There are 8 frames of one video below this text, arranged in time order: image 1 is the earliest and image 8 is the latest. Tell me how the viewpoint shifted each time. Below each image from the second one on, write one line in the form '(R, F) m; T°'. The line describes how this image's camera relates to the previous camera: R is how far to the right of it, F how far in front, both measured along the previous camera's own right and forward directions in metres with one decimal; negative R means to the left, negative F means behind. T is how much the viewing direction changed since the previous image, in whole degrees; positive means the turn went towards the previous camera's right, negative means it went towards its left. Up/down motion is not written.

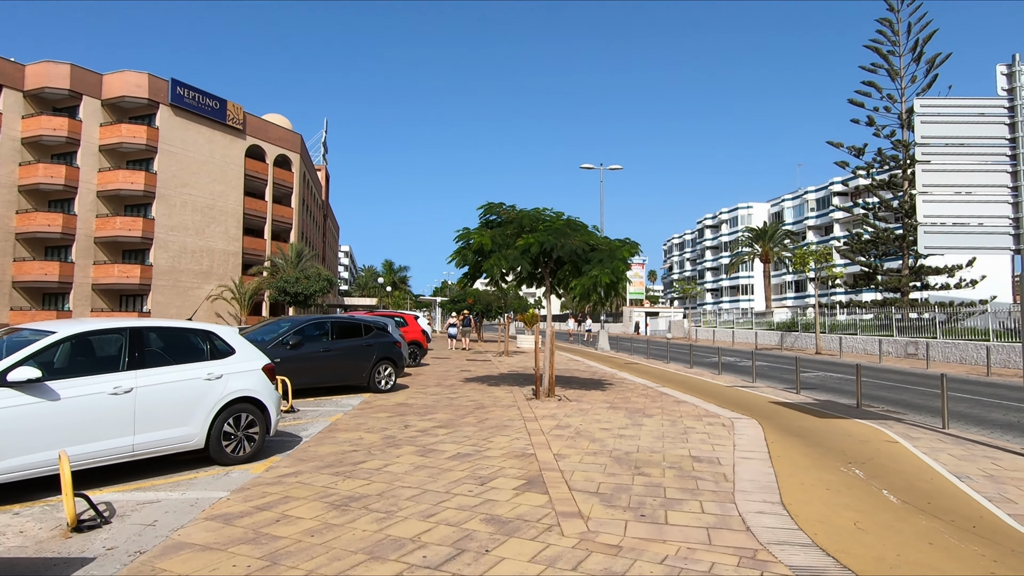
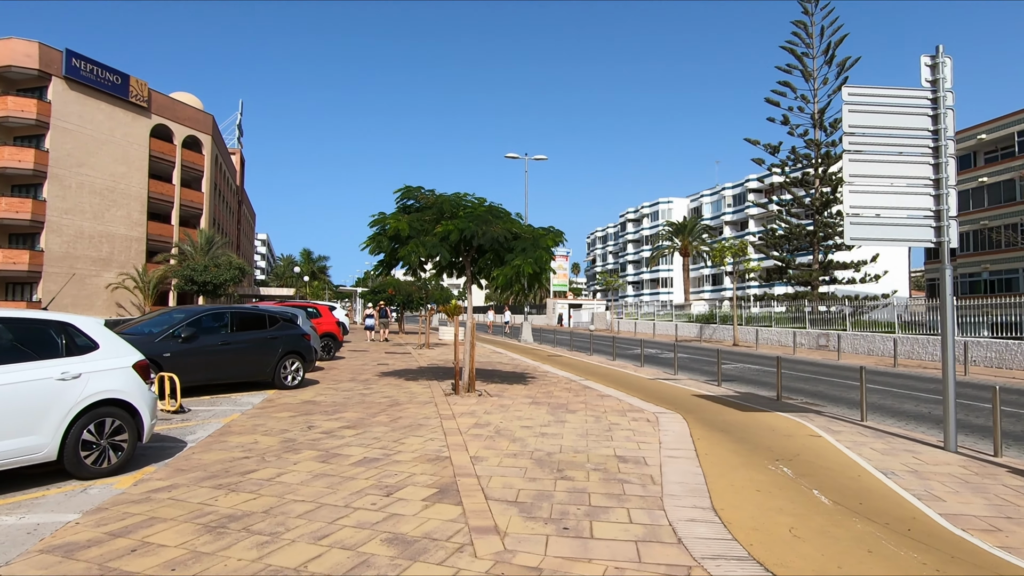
(+0.1, +0.6) m; +6°
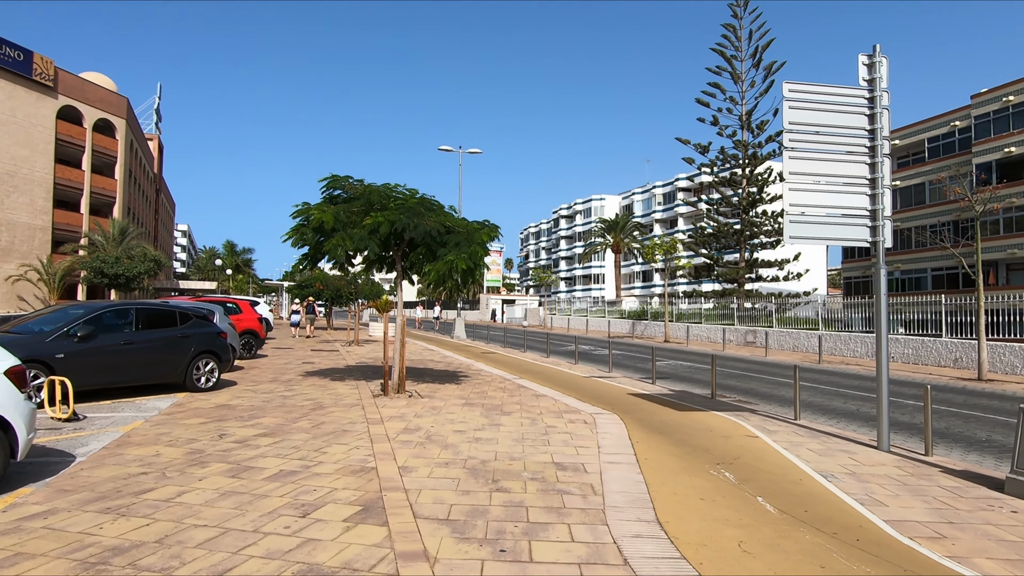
(0.0, +0.5) m; +6°
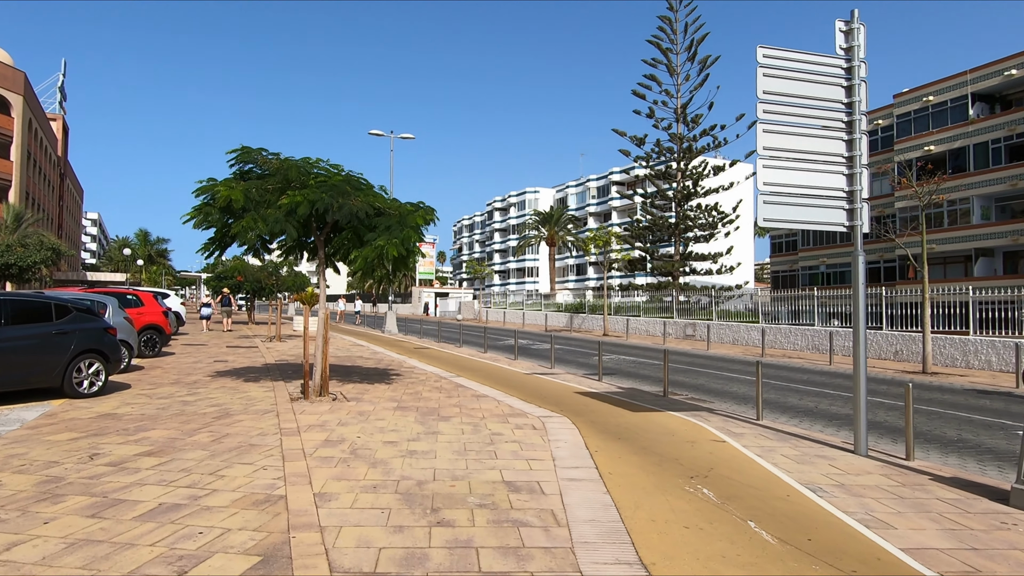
(-0.1, +1.2) m; +6°
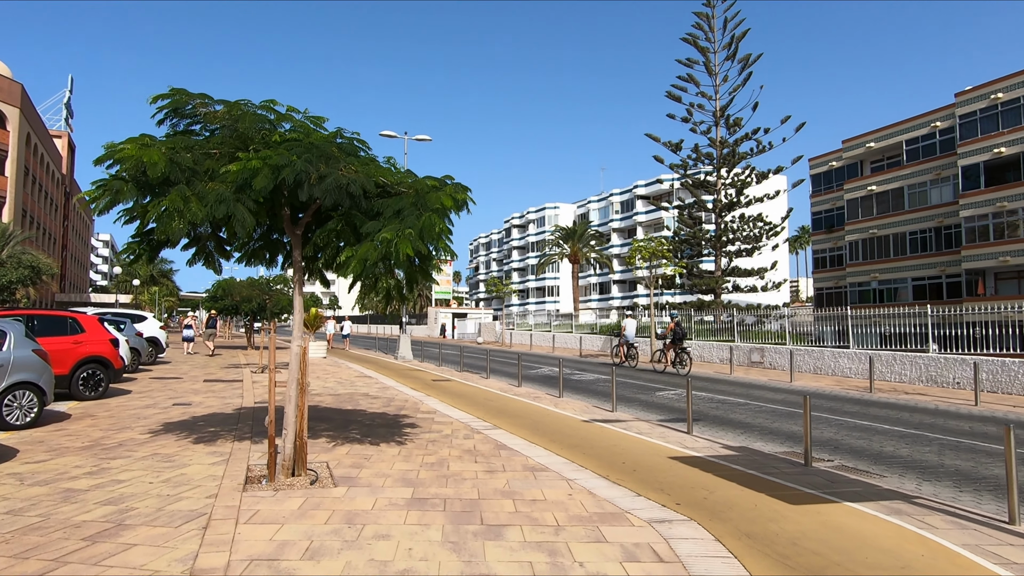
(-0.6, +3.7) m; -1°
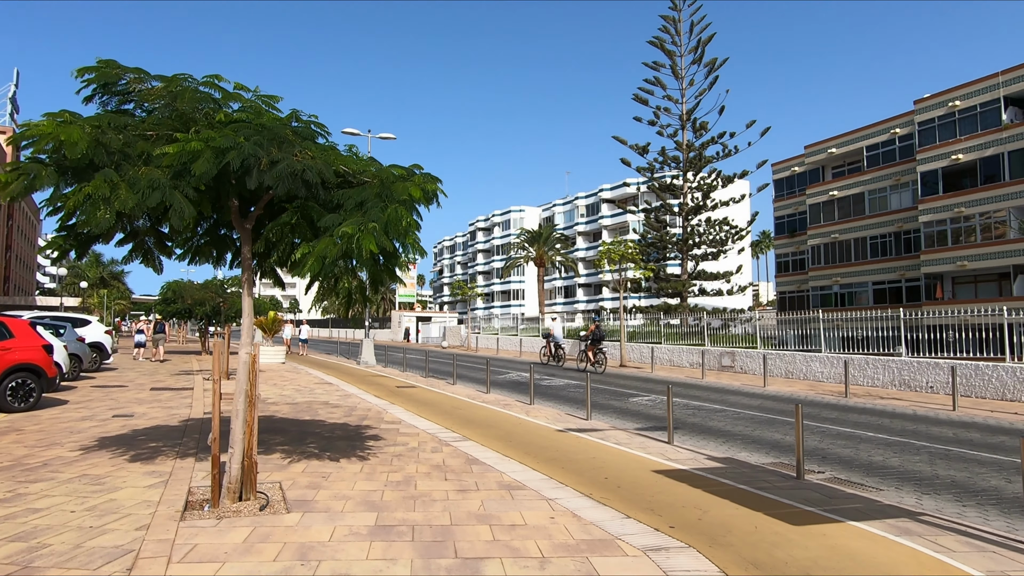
(-0.1, +0.6) m; +3°
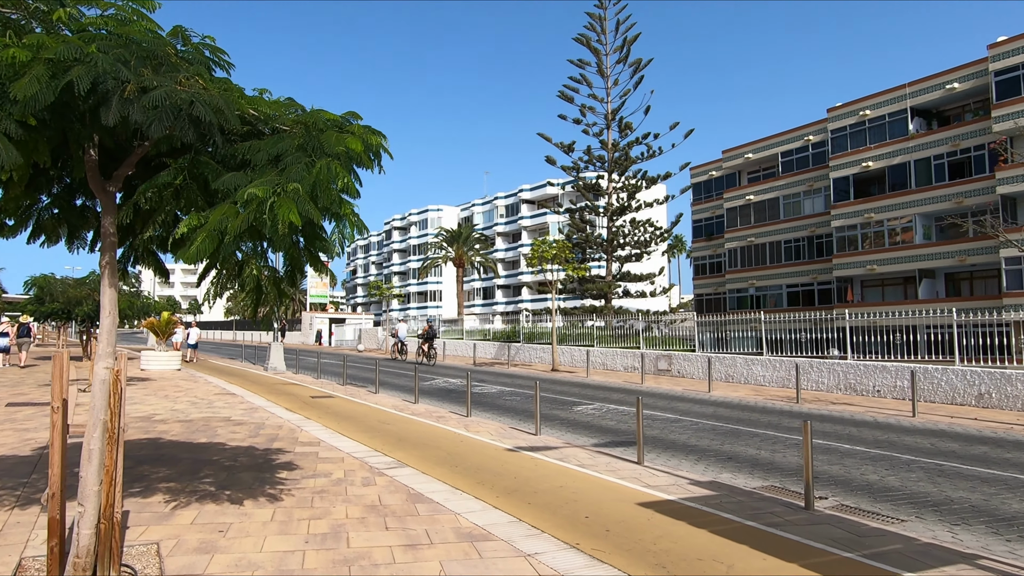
(-0.4, +1.5) m; +7°
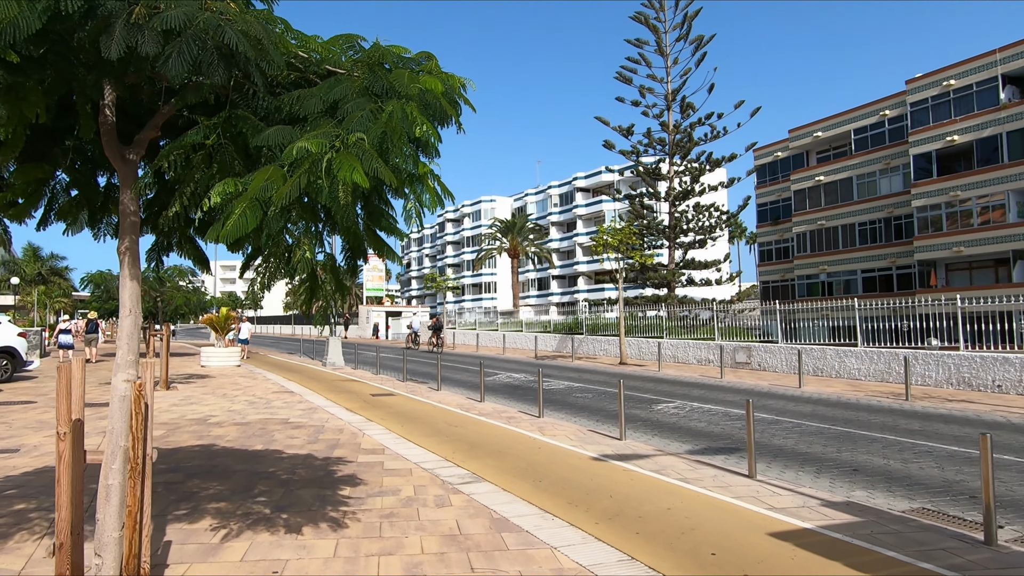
(-0.4, +1.0) m; -4°
